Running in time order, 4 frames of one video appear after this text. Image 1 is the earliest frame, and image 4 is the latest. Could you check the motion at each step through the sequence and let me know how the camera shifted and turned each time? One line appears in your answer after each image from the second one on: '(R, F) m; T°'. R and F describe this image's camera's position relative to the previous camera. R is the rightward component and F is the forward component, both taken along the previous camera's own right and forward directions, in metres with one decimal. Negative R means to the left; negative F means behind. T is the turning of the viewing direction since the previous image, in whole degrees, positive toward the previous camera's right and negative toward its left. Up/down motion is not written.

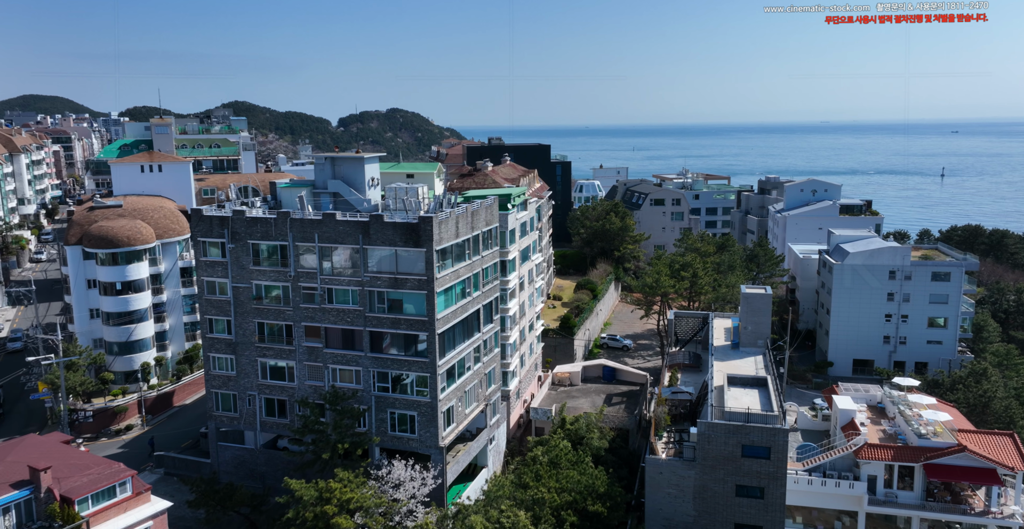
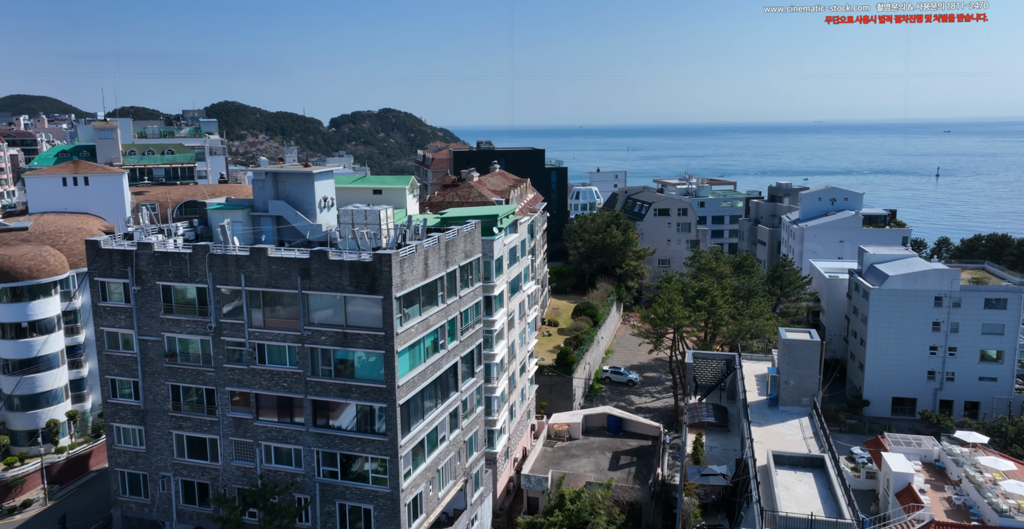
(+0.3, +7.0) m; 0°
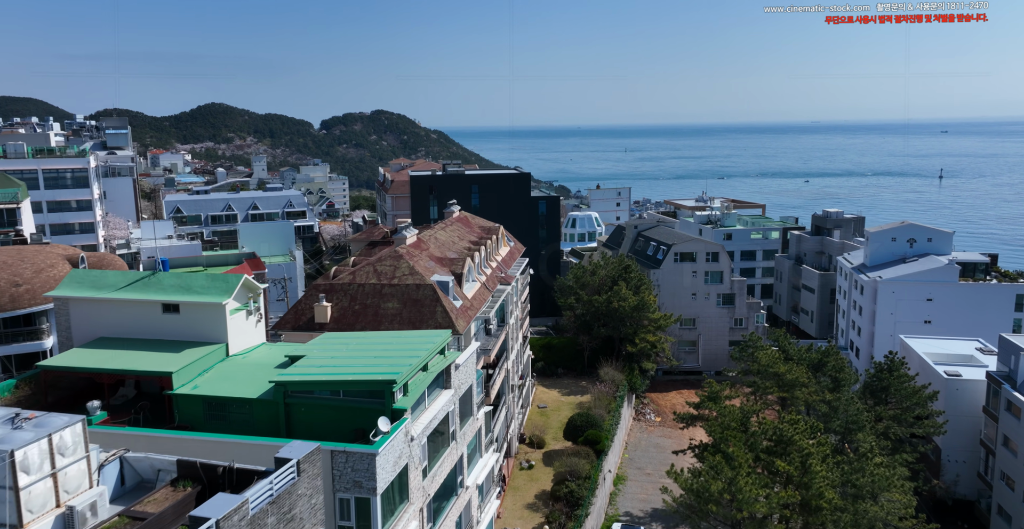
(+1.7, +18.2) m; 0°
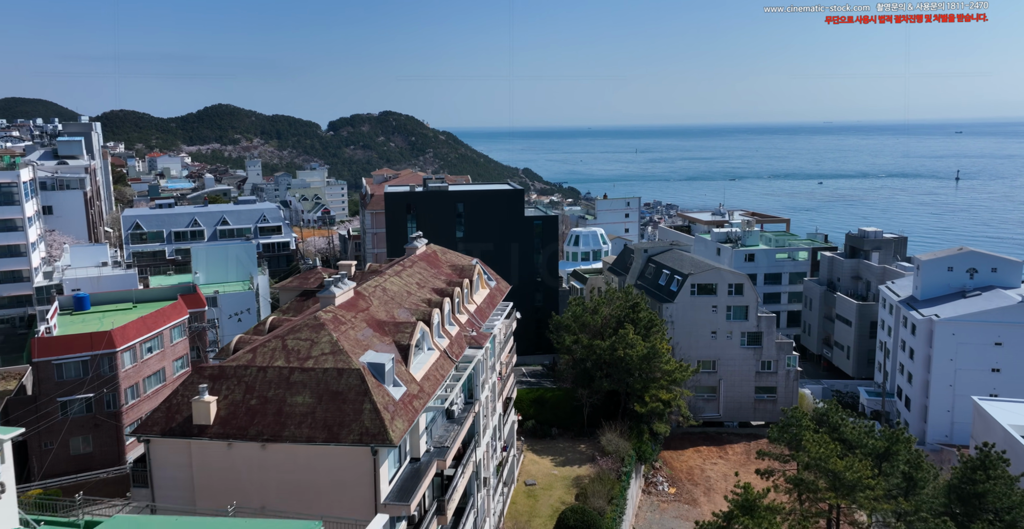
(+1.3, +8.1) m; -1°
